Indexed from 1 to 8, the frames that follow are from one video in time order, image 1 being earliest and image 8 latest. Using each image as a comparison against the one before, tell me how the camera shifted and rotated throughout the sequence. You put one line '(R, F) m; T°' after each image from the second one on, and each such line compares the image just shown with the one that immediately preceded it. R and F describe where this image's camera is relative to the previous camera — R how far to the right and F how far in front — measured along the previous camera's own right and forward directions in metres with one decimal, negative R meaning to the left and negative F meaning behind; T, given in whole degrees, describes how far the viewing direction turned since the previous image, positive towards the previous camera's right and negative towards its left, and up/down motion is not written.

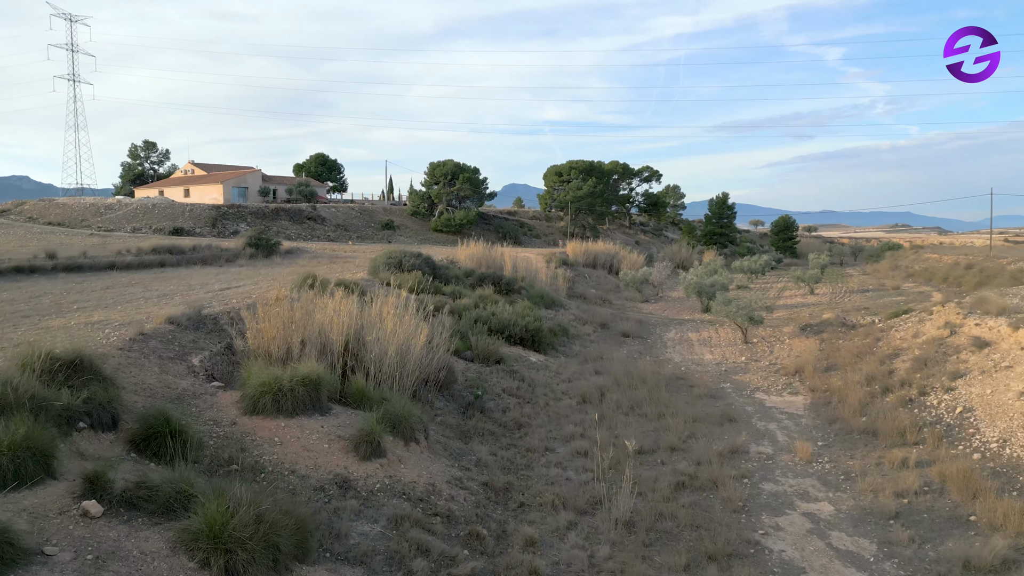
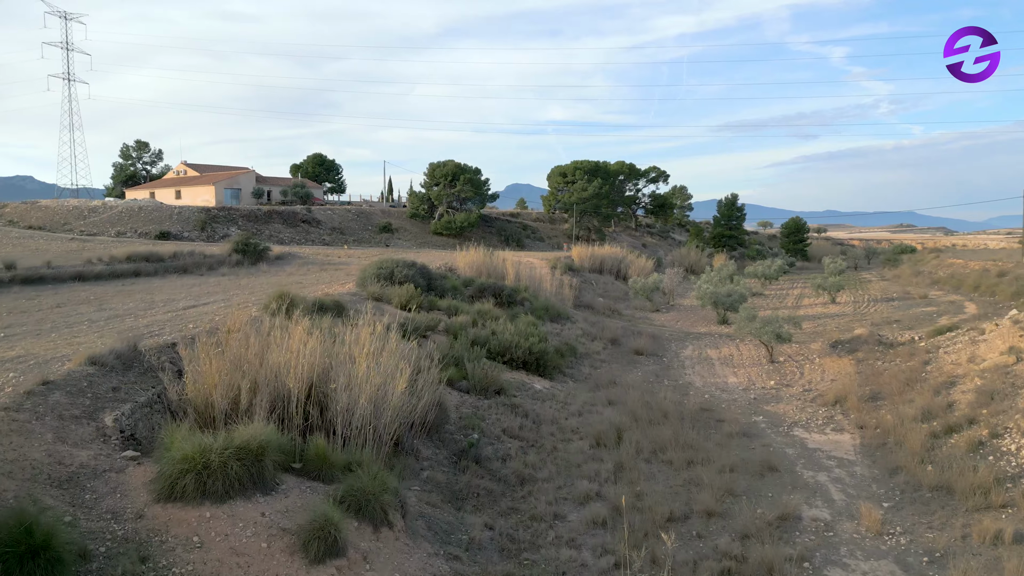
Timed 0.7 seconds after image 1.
(0.0, +1.2) m; 0°
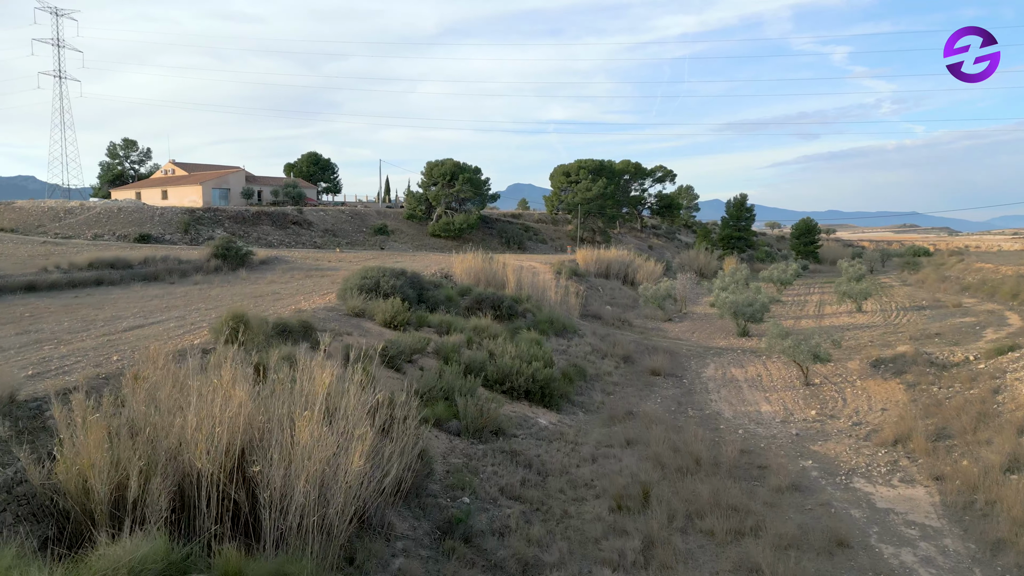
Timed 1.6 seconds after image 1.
(0.0, +1.4) m; 0°
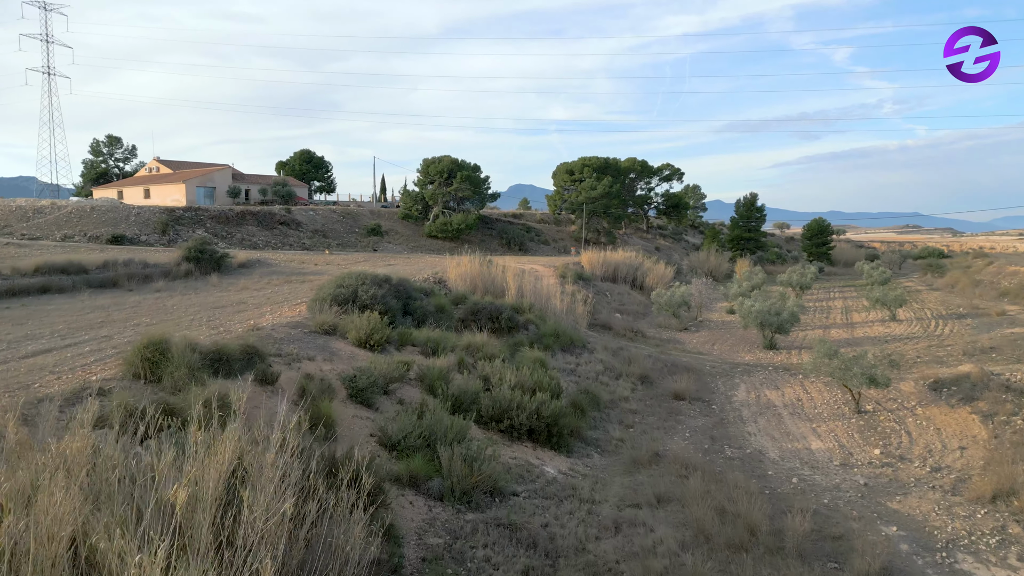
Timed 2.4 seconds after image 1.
(0.0, +1.6) m; 0°
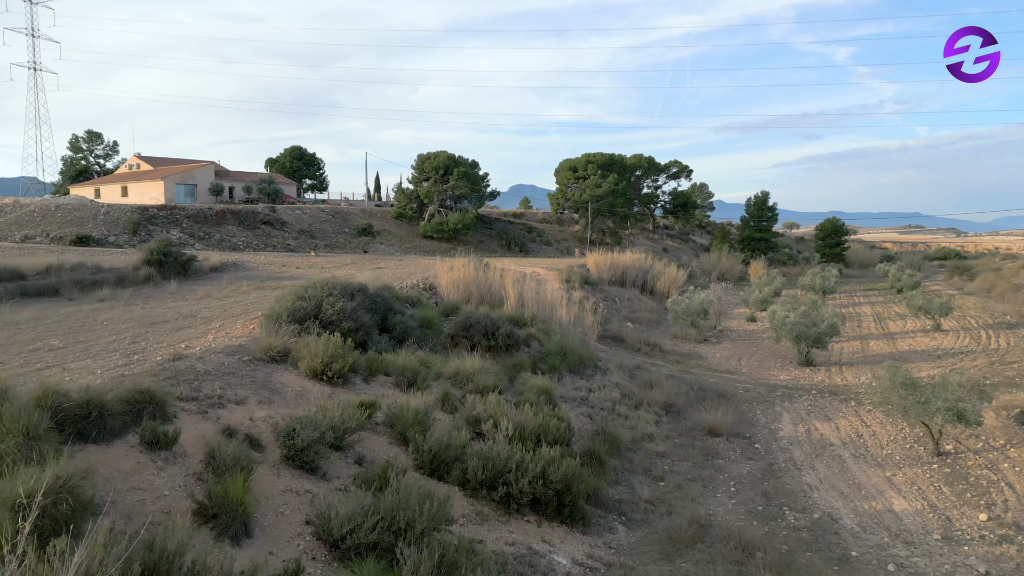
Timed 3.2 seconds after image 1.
(0.0, +1.8) m; 0°
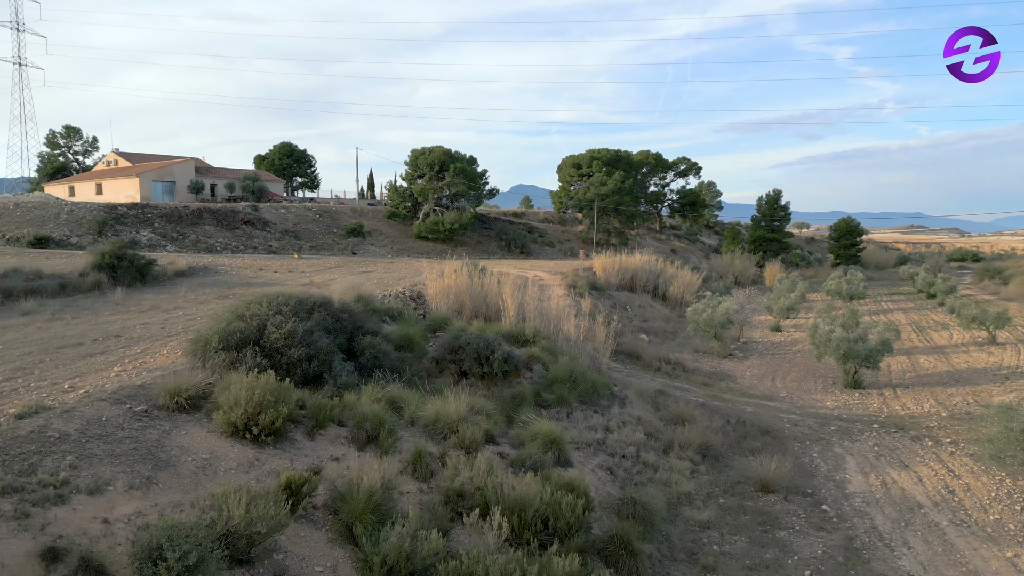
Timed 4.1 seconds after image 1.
(0.0, +1.8) m; 0°
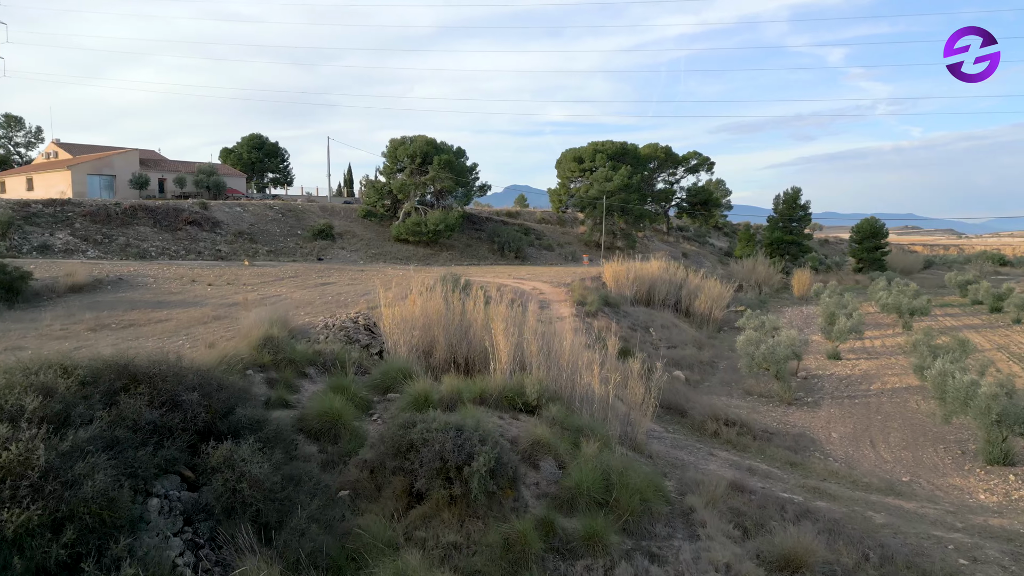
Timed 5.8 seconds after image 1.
(0.0, +3.4) m; 0°
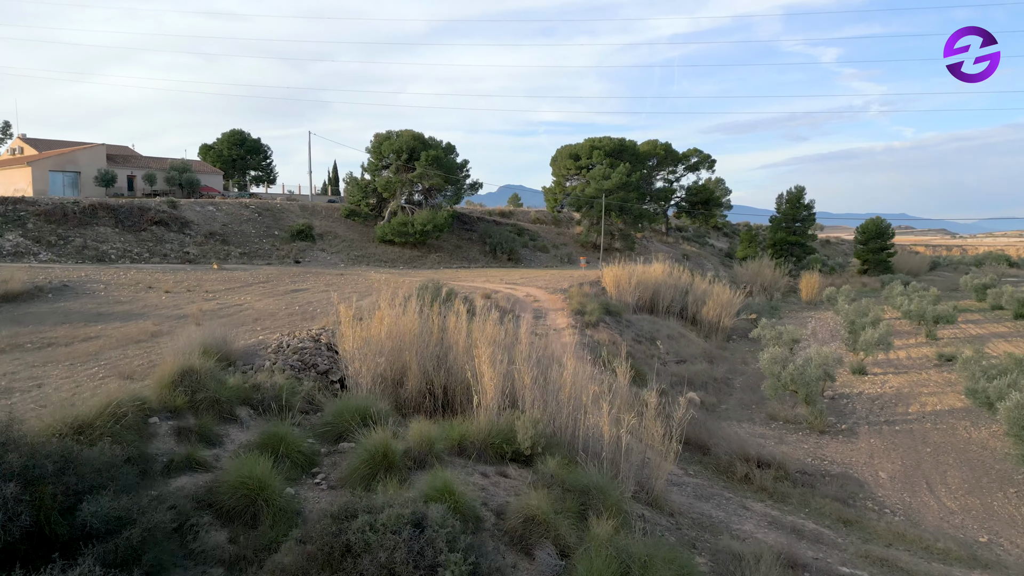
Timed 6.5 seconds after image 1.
(0.0, +1.3) m; 0°
